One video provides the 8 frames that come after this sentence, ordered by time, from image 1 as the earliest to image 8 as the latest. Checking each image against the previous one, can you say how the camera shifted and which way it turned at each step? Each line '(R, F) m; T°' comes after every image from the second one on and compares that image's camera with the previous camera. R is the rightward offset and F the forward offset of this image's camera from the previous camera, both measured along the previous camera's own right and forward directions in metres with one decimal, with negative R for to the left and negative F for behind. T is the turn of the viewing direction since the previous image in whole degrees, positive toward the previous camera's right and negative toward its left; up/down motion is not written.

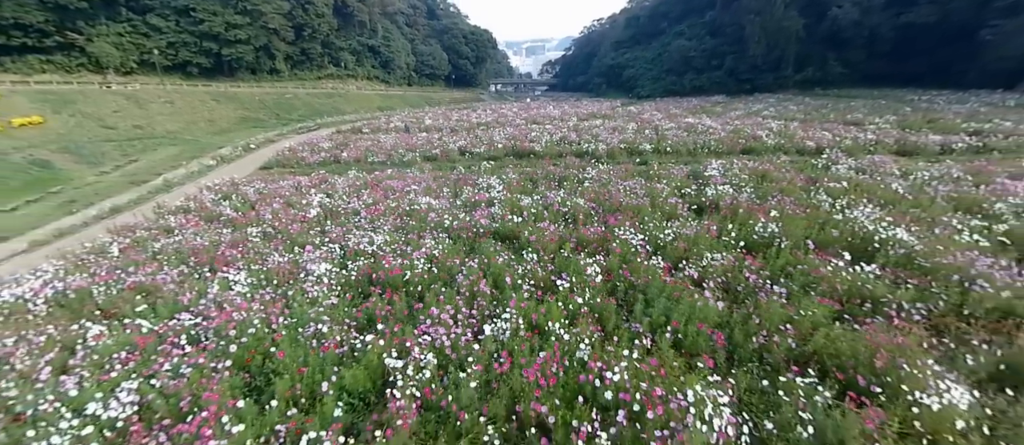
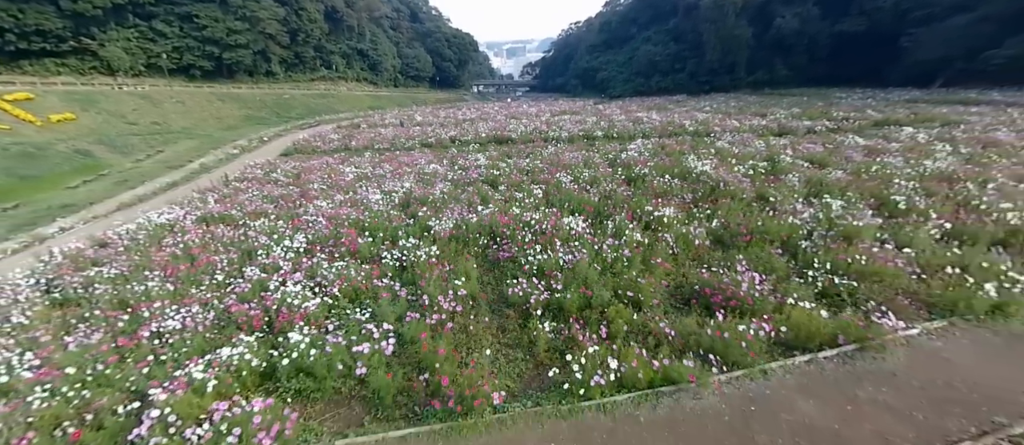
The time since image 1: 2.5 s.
(+0.1, -3.6) m; +3°
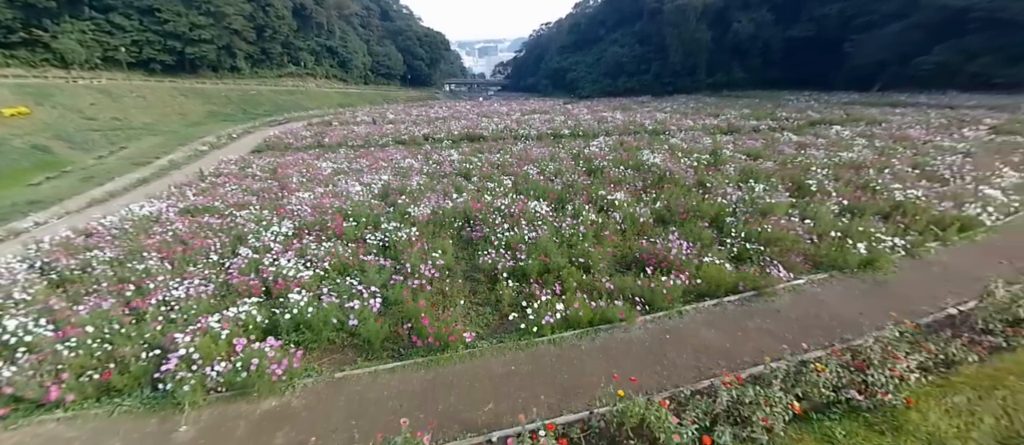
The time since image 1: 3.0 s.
(+0.1, -0.8) m; +4°
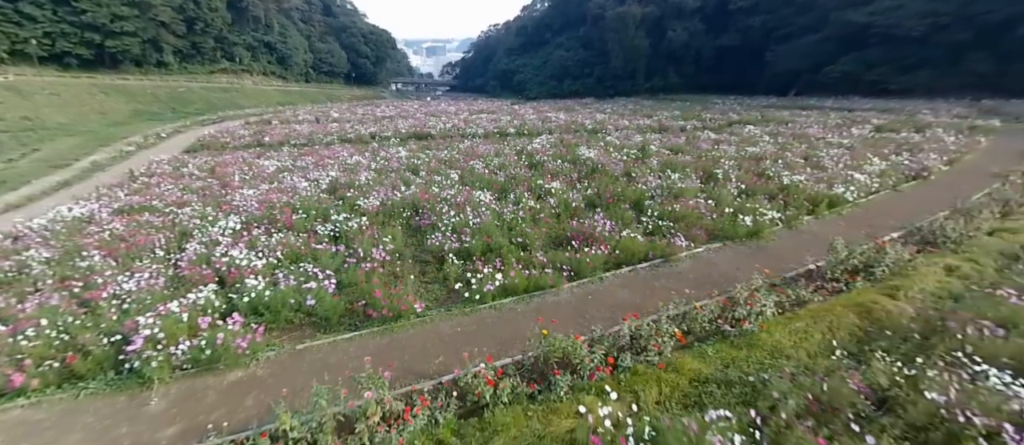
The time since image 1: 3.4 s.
(+0.2, -0.7) m; +7°
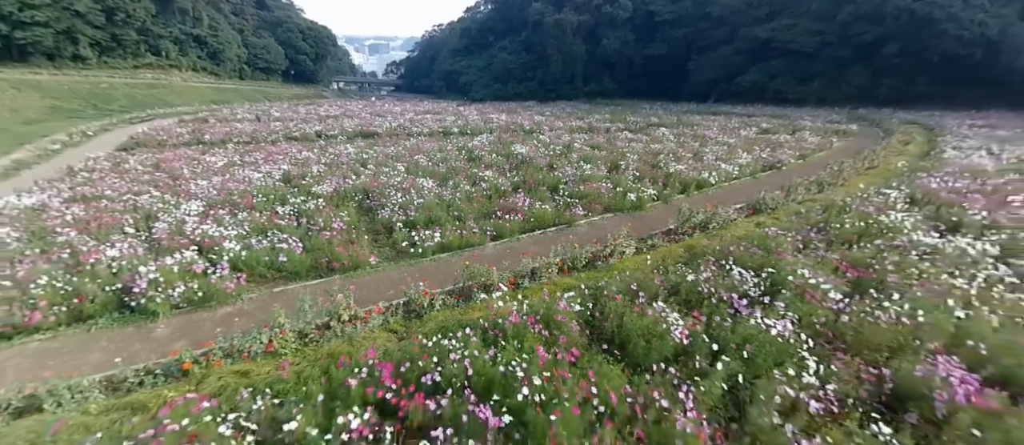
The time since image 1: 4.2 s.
(+0.4, -1.6) m; +8°
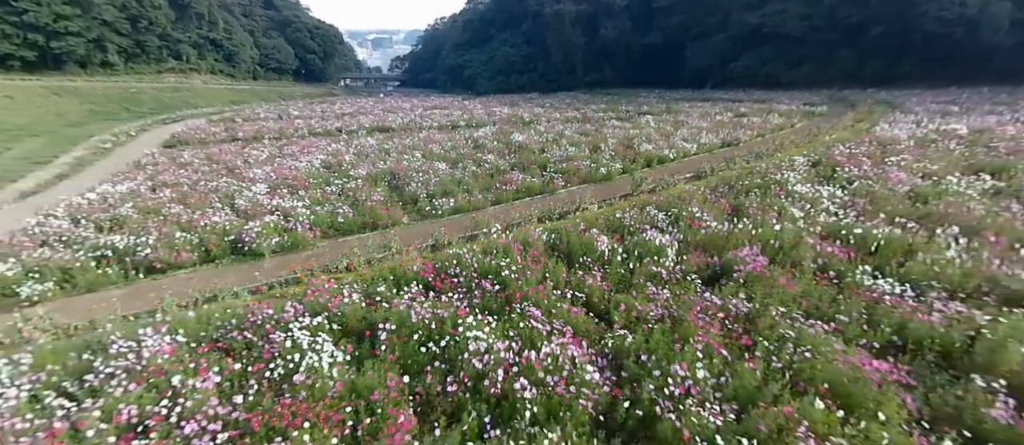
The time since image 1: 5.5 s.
(+0.3, -2.2) m; -1°
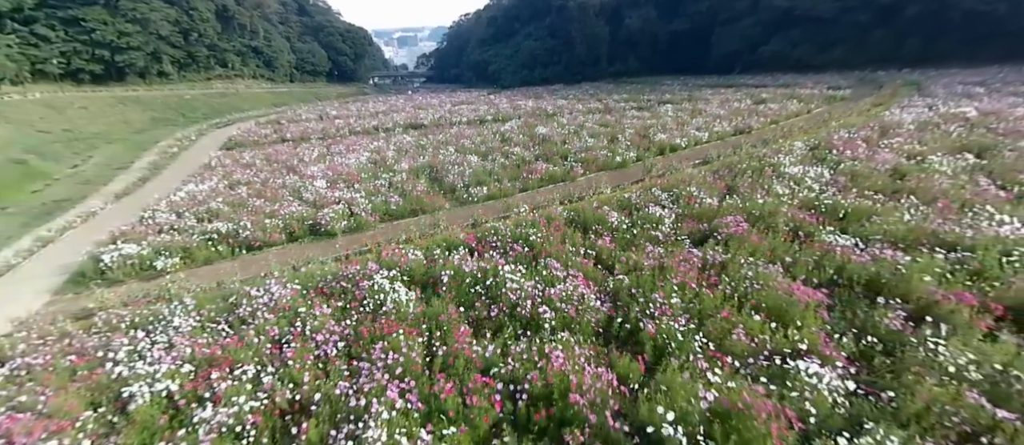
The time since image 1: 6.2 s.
(0.0, -1.4) m; -4°
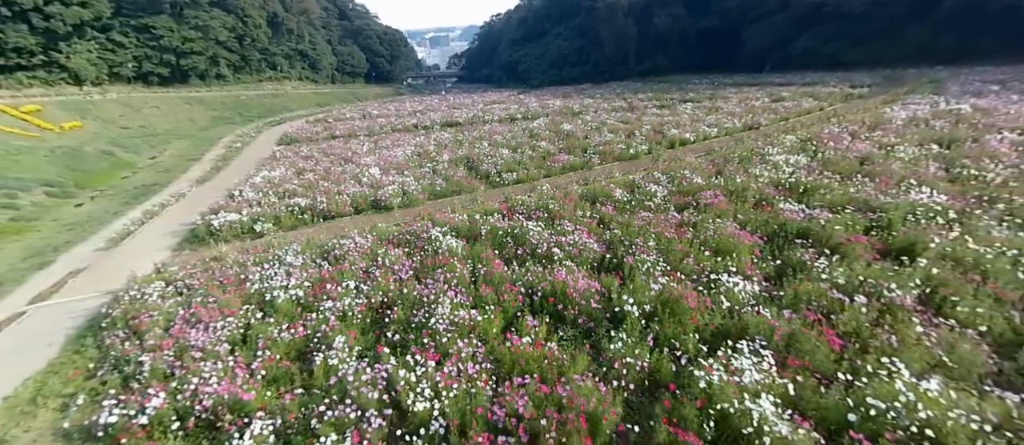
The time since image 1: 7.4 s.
(+0.1, -1.8) m; -4°
